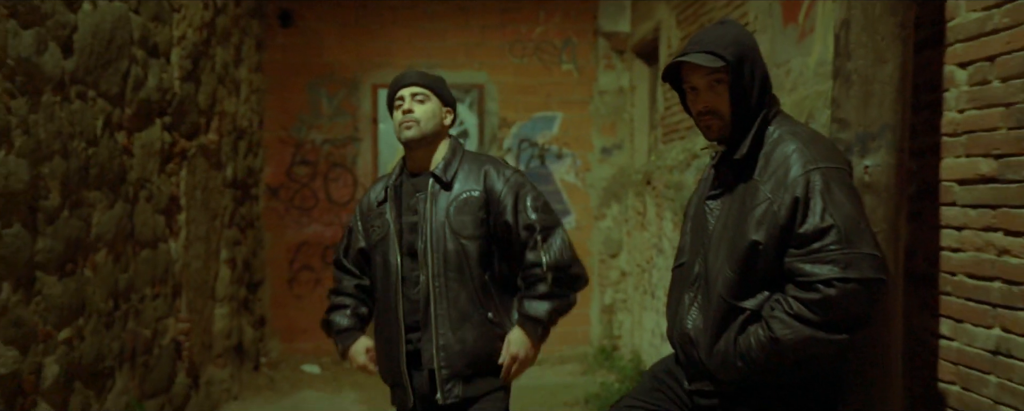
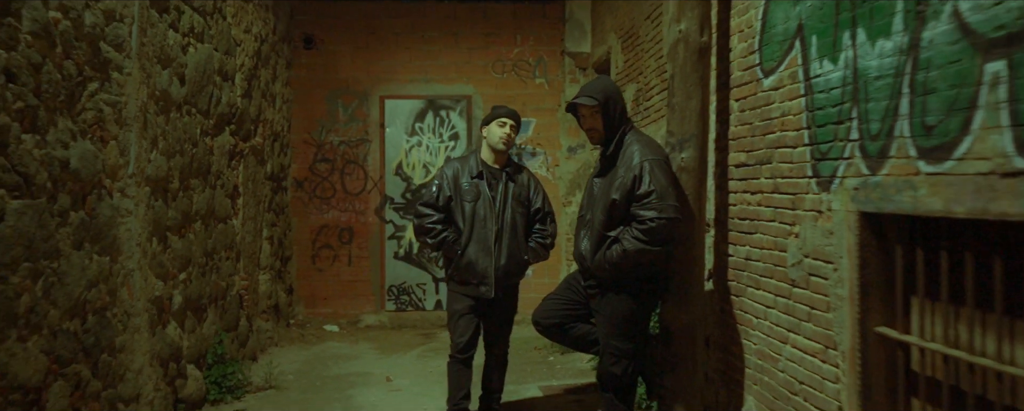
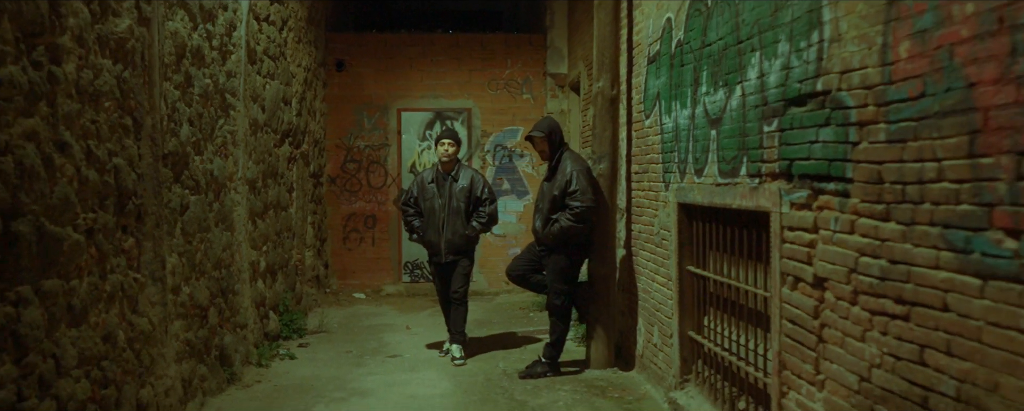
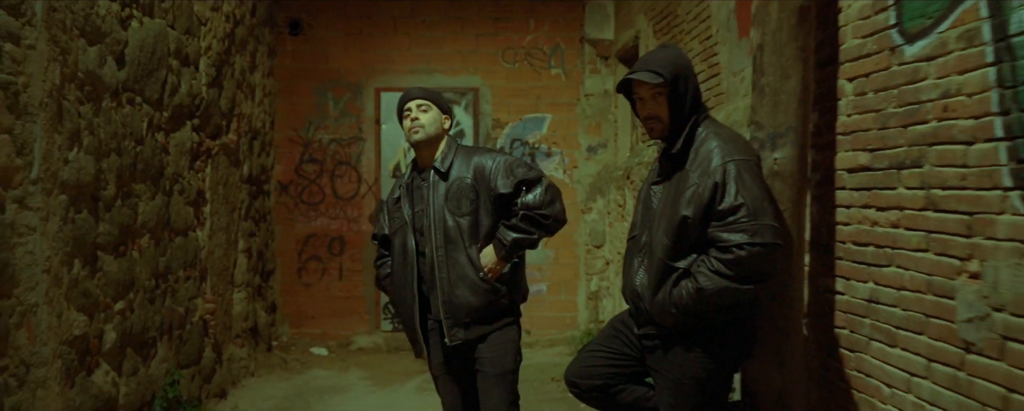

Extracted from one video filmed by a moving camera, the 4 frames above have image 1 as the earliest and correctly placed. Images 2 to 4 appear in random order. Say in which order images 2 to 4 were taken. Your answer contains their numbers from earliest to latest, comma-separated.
4, 2, 3
